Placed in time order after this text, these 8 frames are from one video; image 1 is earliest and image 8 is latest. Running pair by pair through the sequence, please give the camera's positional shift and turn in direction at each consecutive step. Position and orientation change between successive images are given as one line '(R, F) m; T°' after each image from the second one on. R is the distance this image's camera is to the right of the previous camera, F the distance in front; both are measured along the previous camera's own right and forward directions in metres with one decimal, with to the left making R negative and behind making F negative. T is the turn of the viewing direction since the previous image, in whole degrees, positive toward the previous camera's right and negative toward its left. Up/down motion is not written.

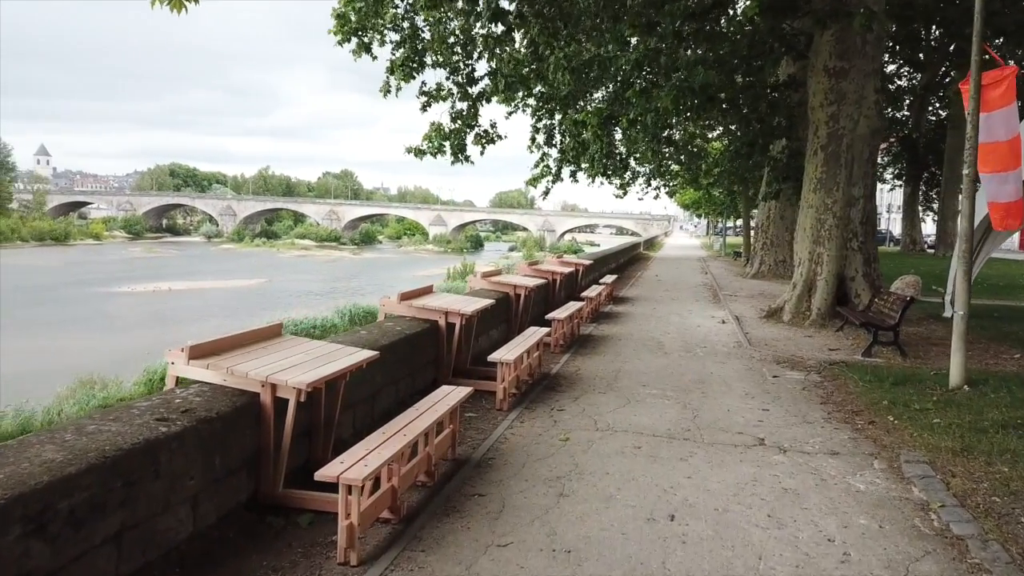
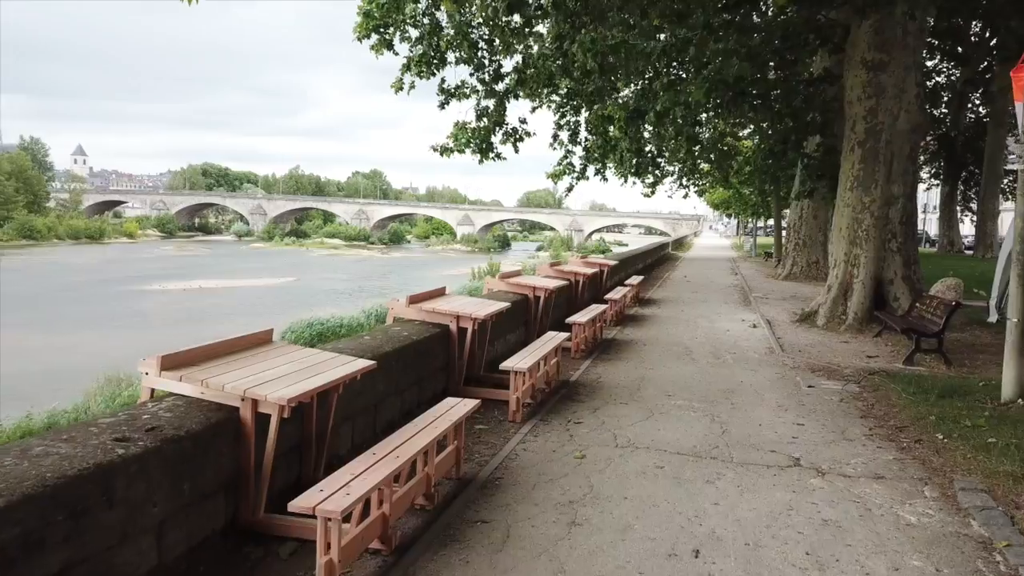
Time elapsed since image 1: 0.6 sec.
(+0.1, +0.4) m; -2°
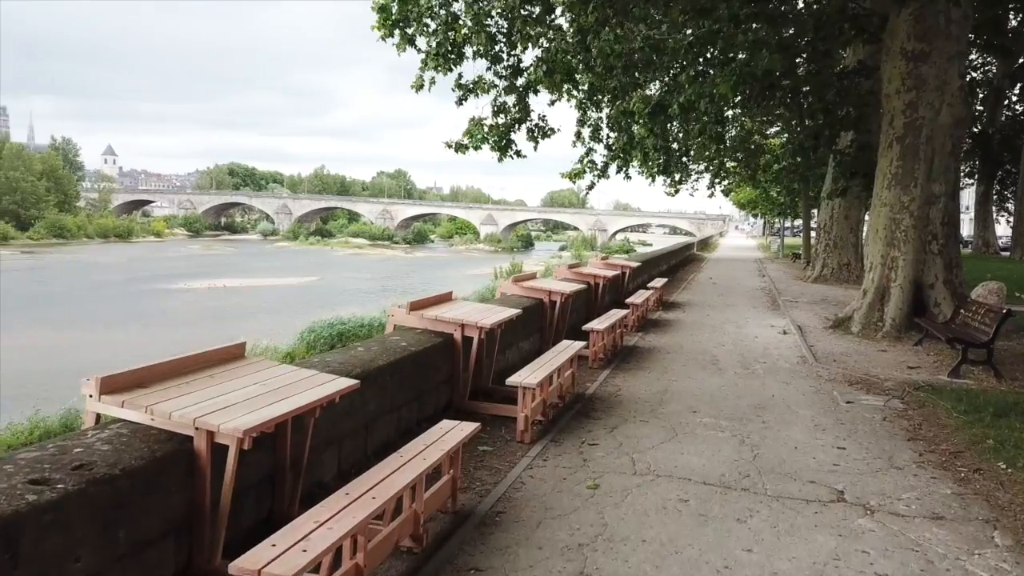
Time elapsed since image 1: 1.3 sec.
(+0.1, +0.5) m; -2°
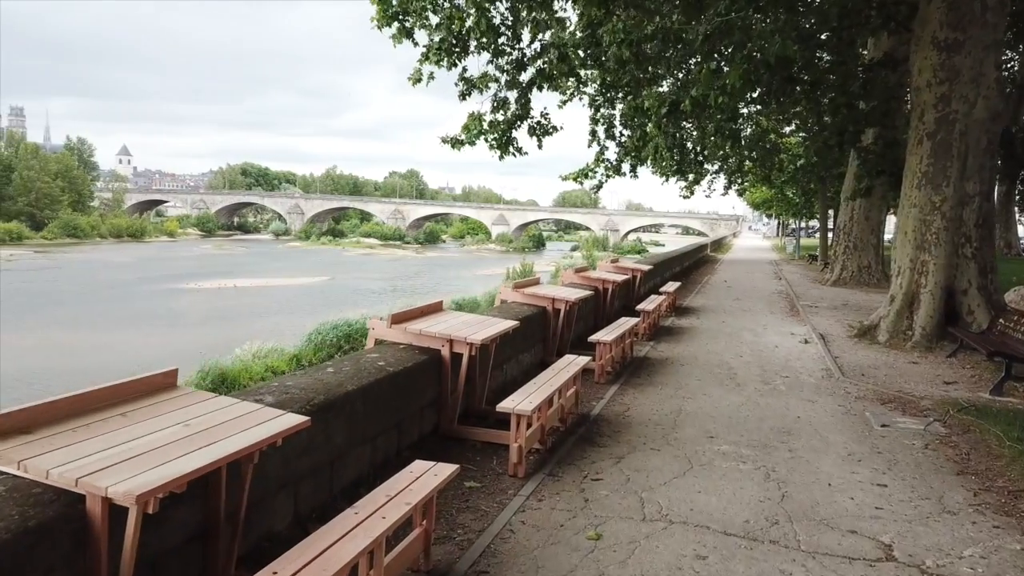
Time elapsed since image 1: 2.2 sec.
(+0.1, +0.6) m; -1°
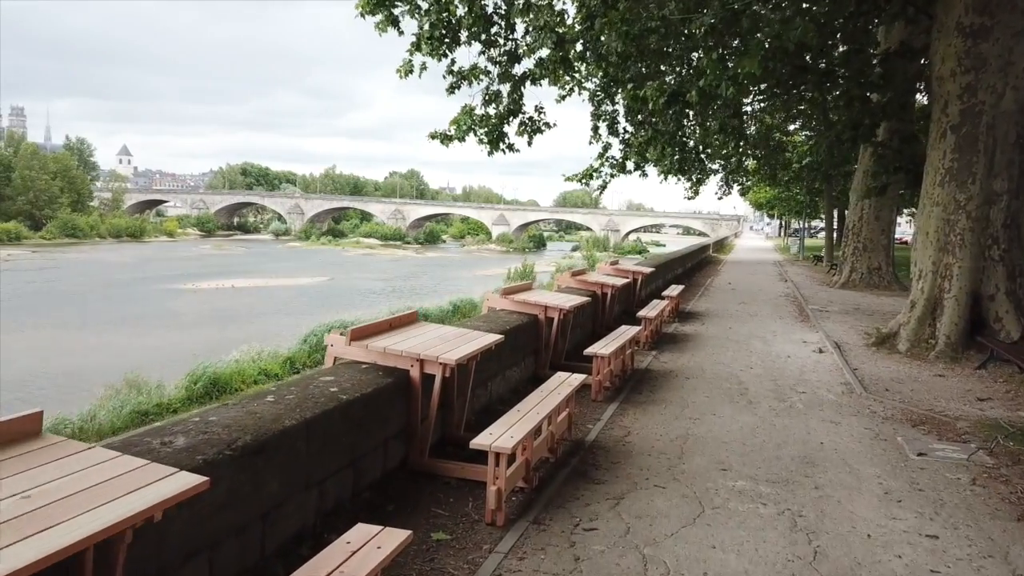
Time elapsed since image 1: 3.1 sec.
(+0.1, +0.7) m; 0°
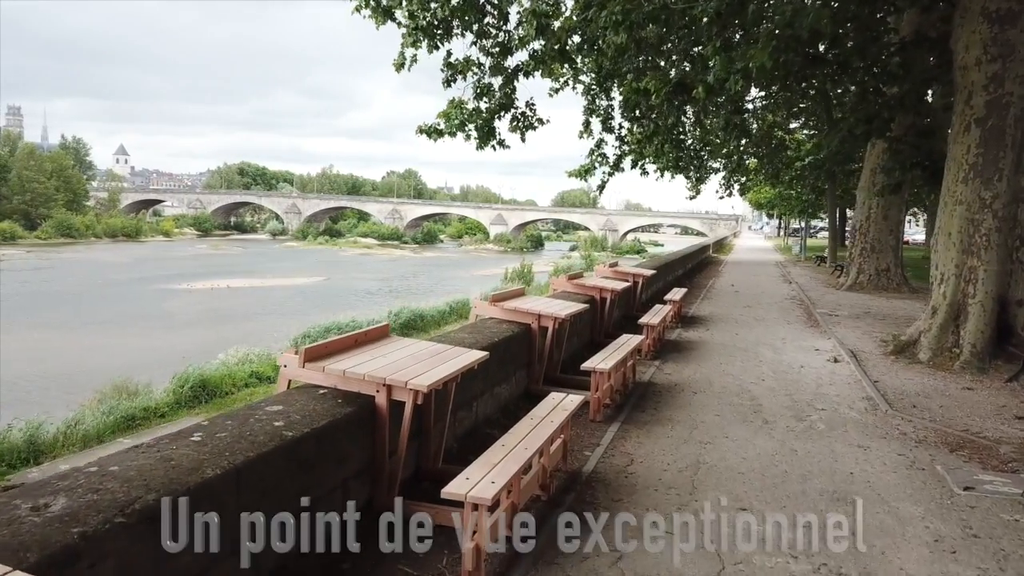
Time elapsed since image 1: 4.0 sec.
(+0.1, +0.6) m; 0°
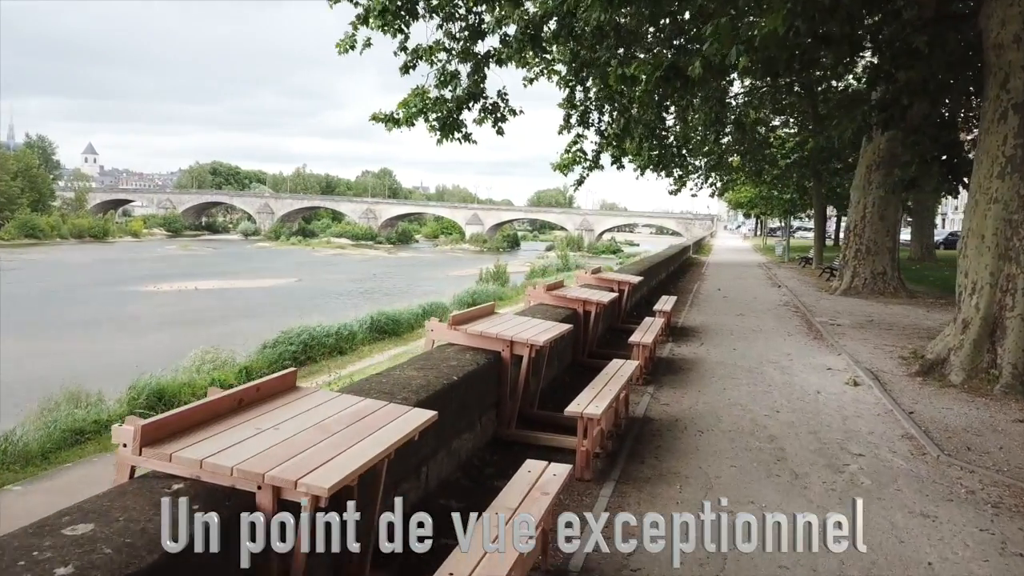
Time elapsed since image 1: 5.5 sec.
(+0.1, +1.3) m; +2°
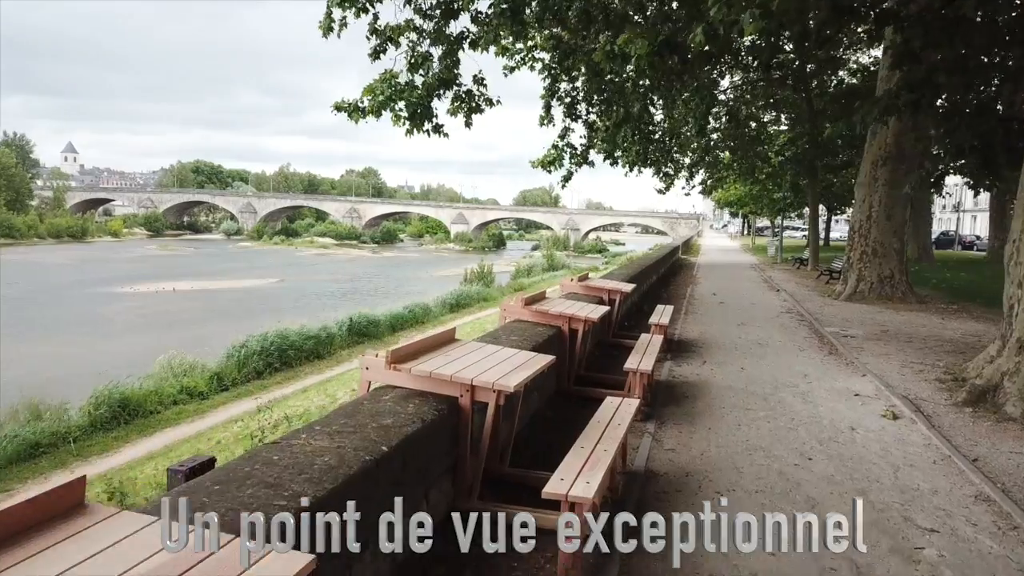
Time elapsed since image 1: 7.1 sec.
(+0.1, +1.3) m; +1°
